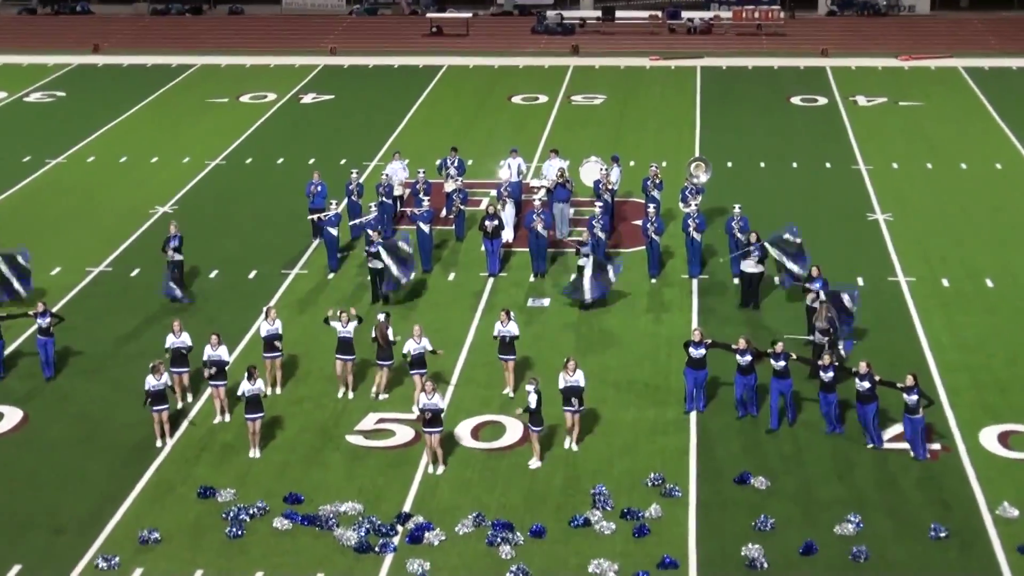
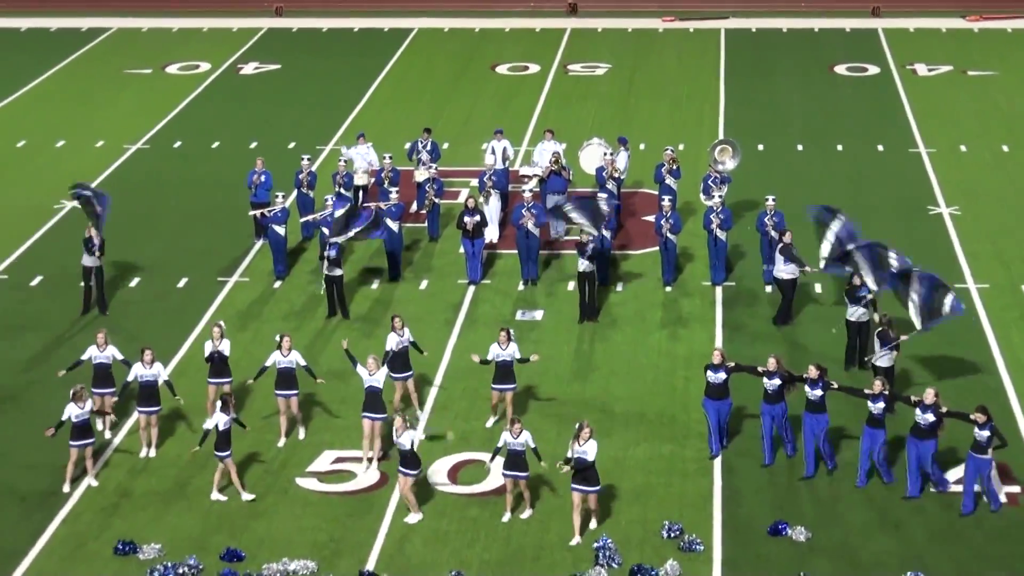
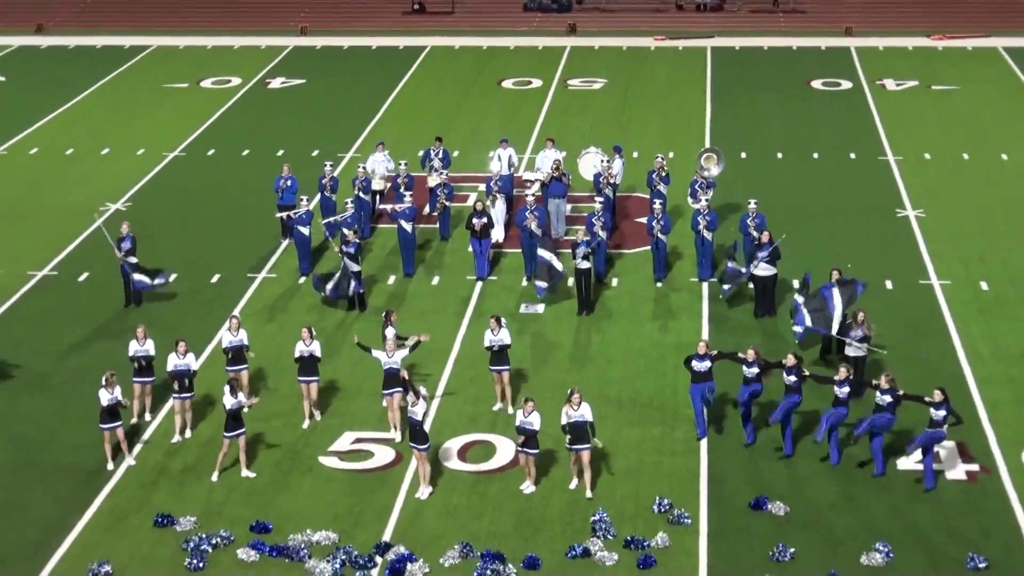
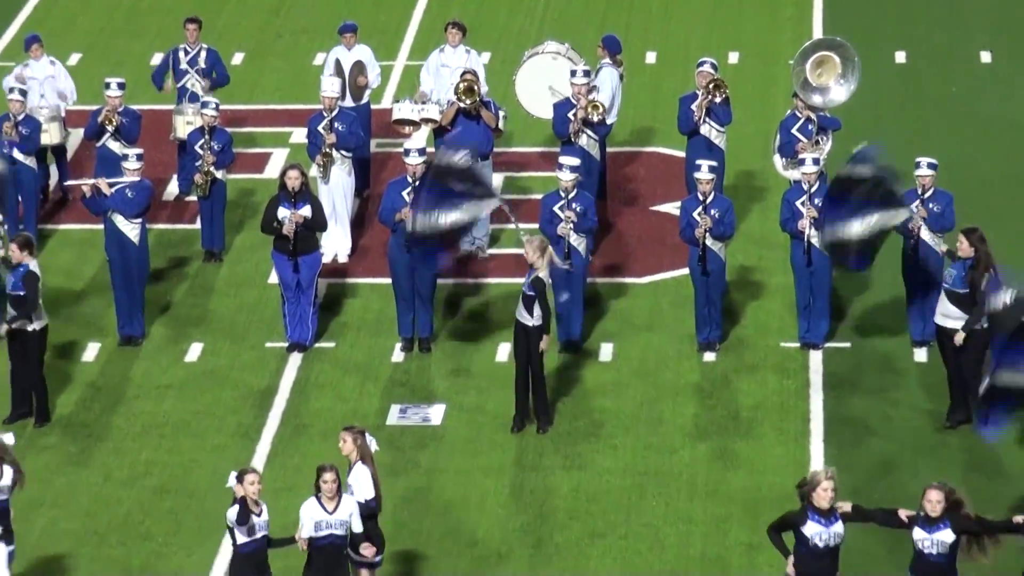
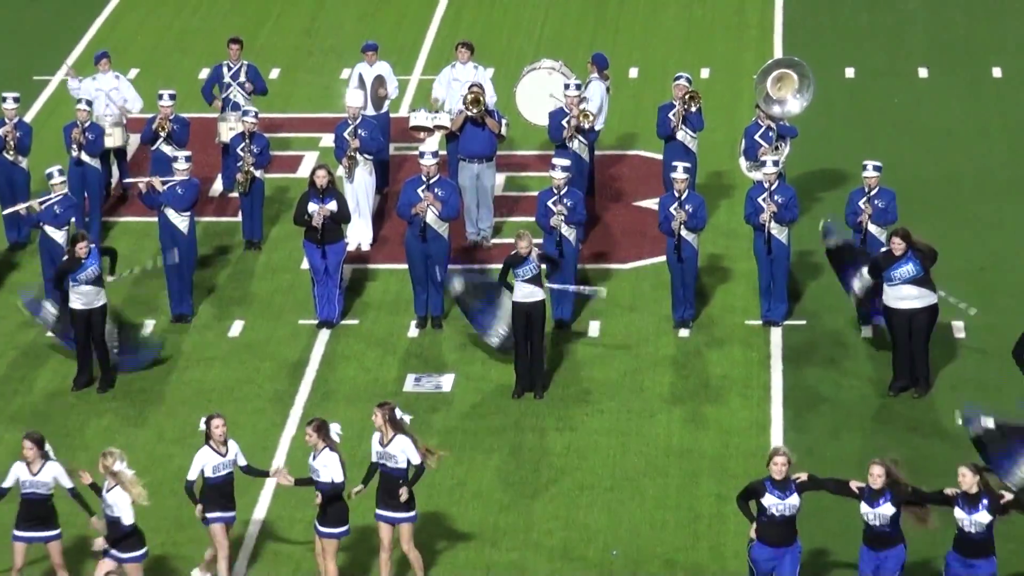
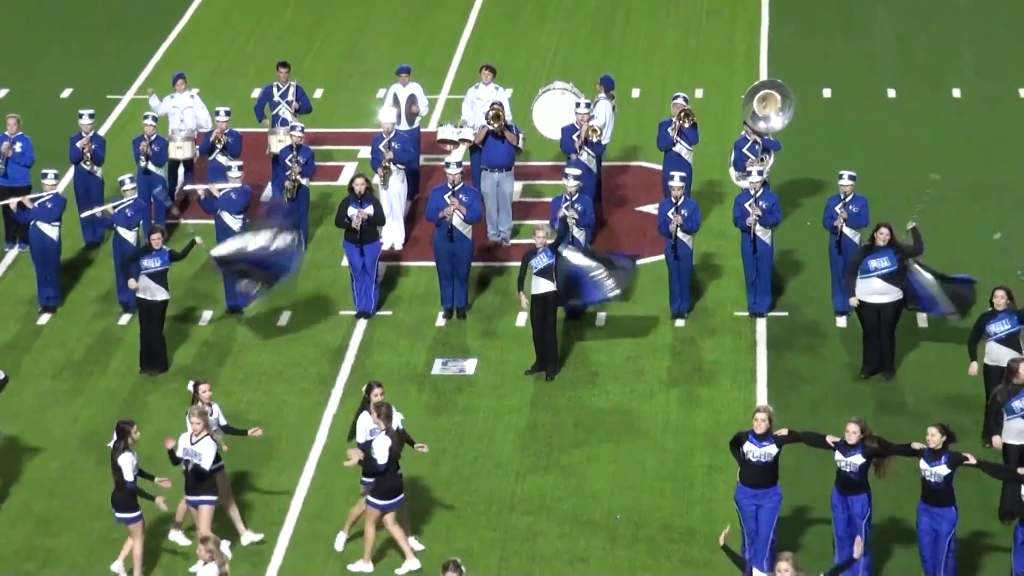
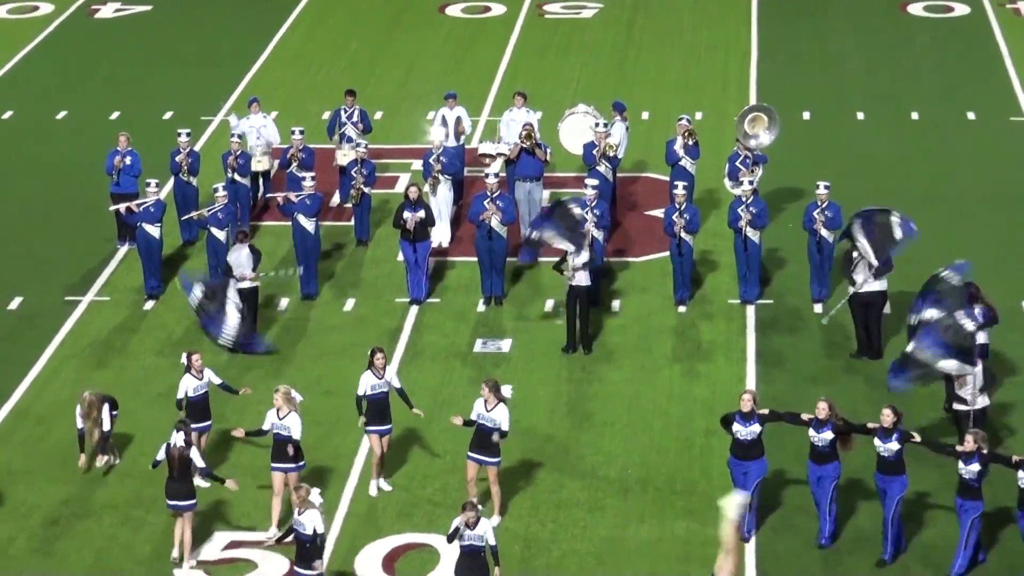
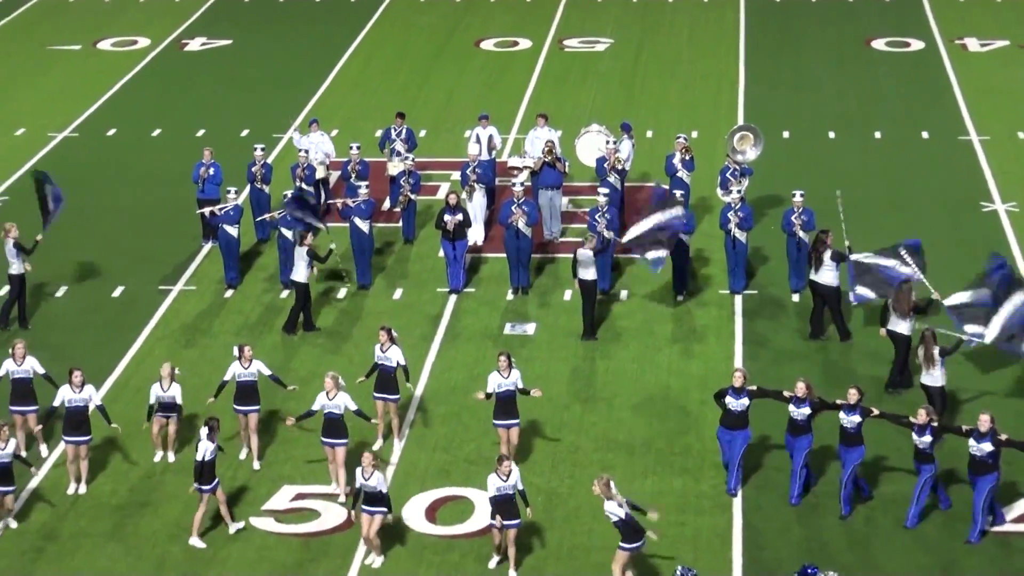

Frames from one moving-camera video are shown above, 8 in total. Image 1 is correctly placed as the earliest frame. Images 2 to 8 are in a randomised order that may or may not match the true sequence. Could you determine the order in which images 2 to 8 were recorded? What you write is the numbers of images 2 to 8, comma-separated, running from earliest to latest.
3, 2, 8, 7, 6, 5, 4
